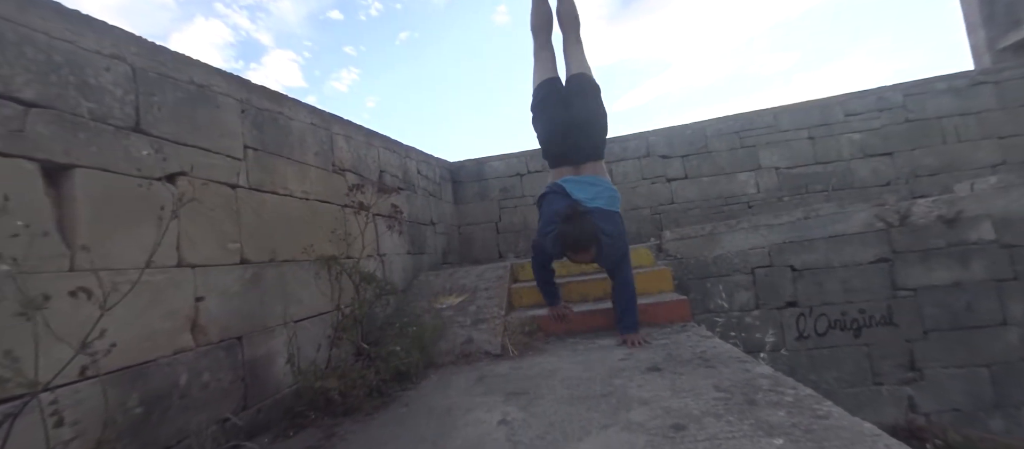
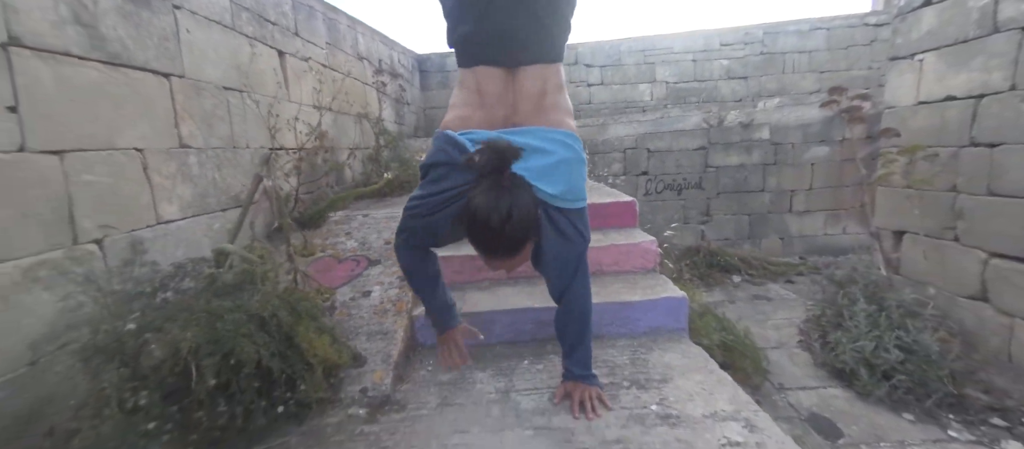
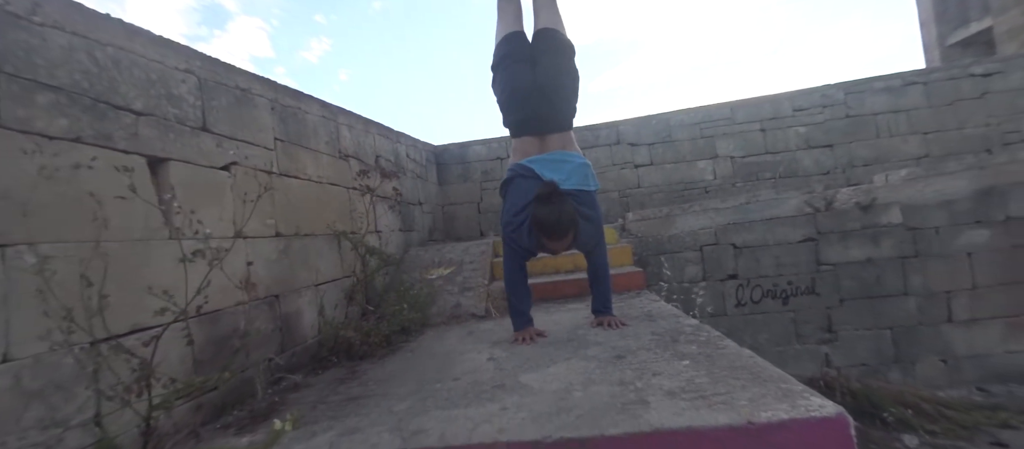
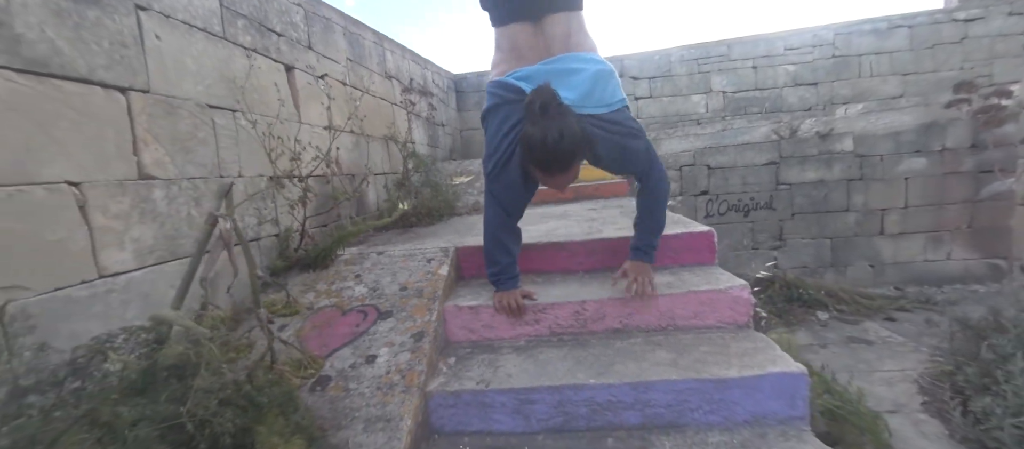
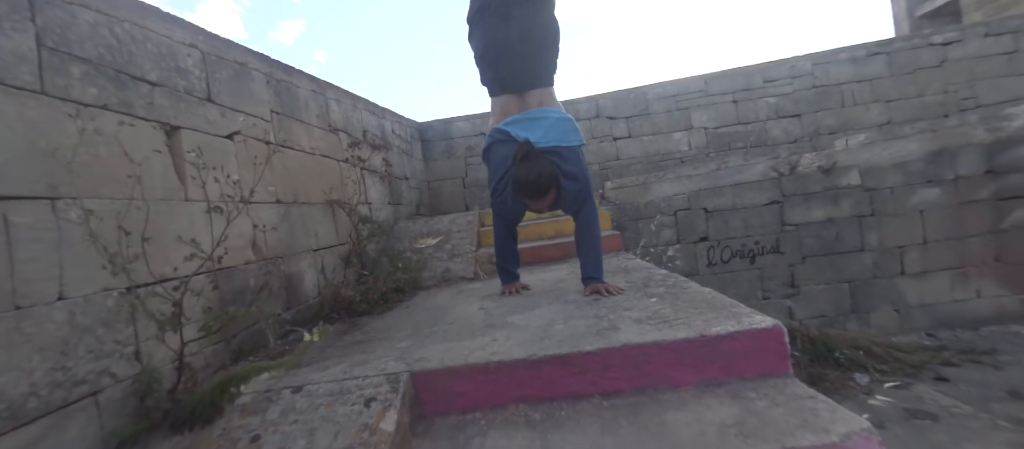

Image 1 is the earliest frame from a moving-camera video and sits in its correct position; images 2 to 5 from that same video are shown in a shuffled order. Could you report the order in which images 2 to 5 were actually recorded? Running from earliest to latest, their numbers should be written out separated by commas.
3, 5, 4, 2
